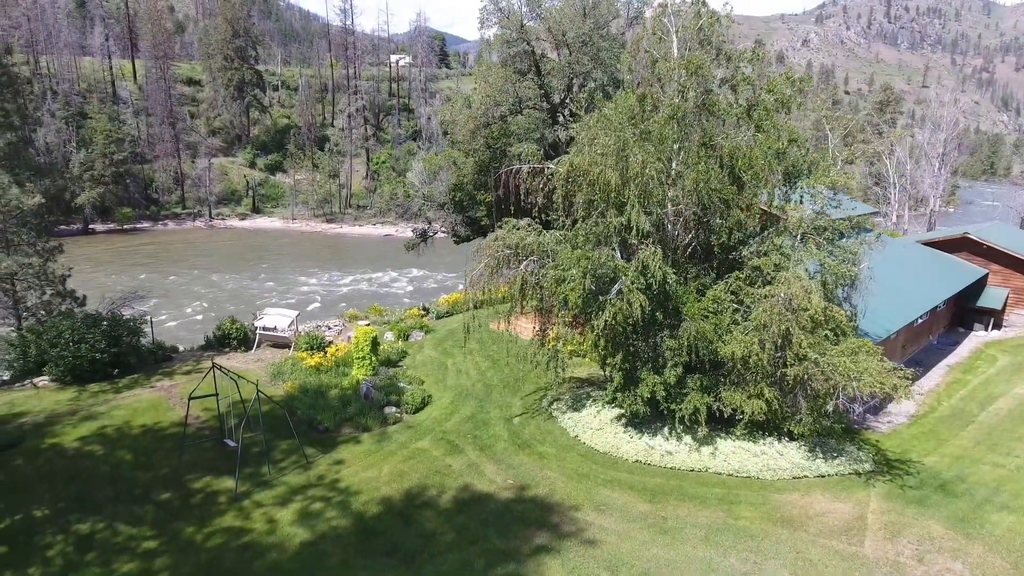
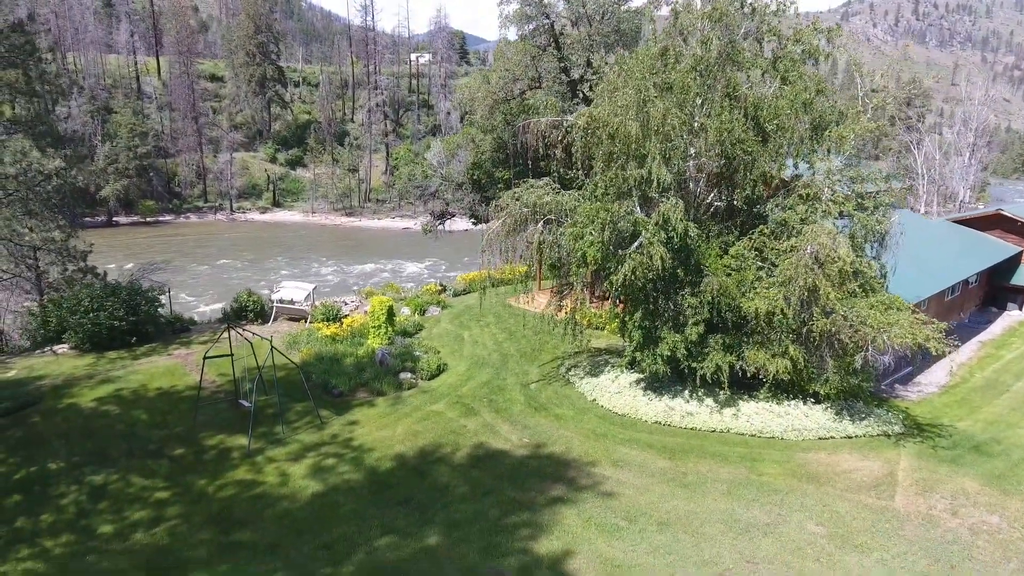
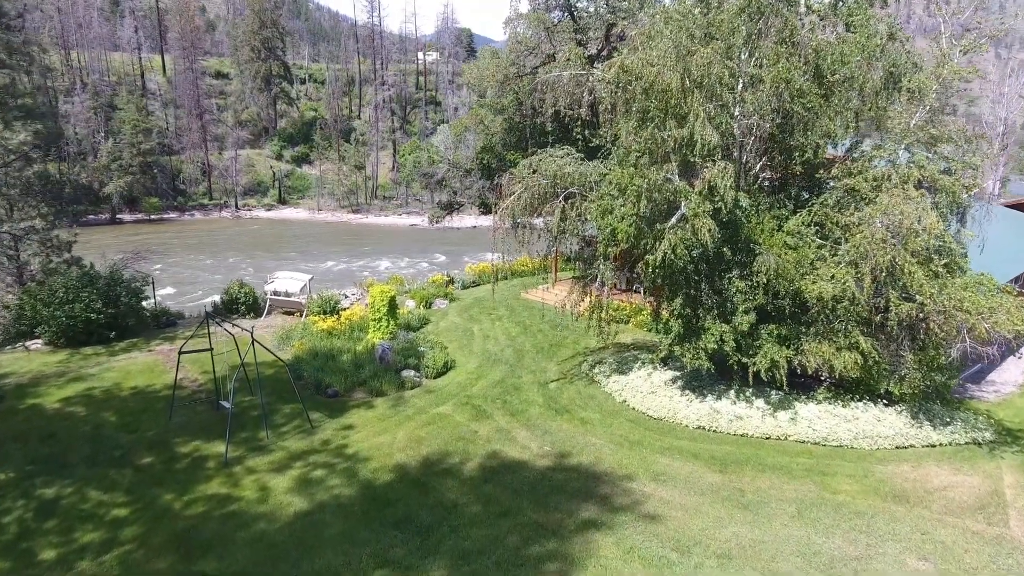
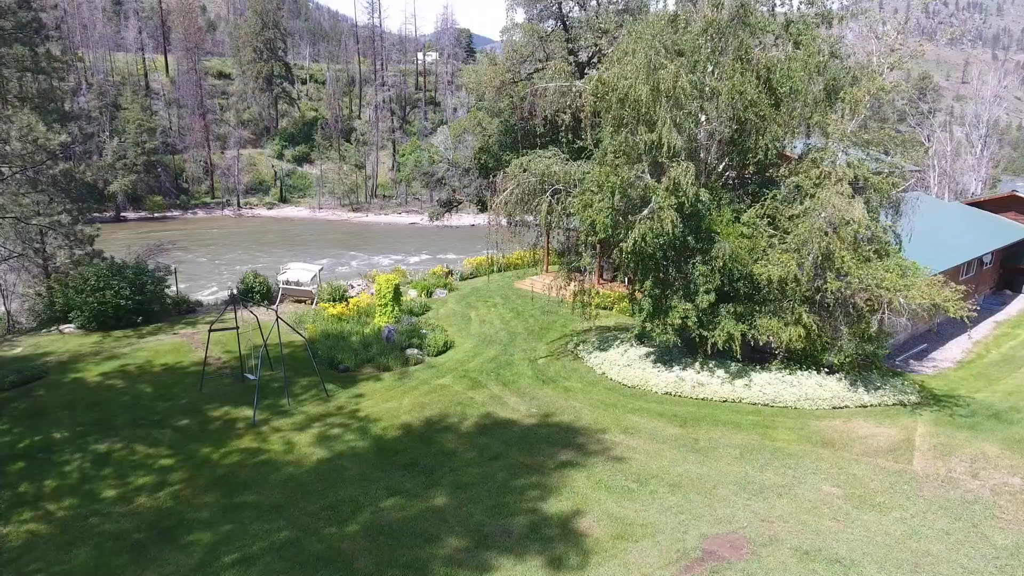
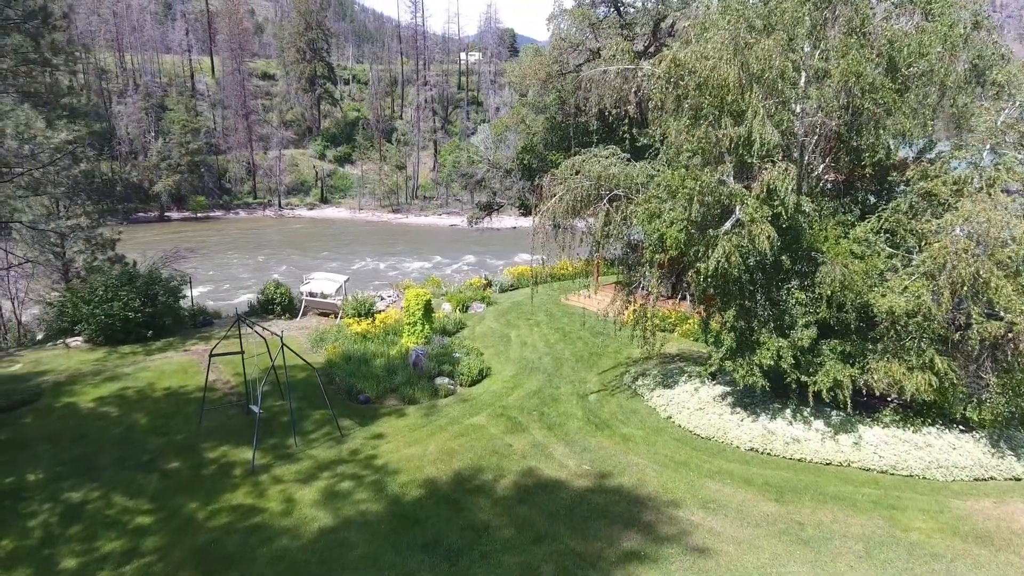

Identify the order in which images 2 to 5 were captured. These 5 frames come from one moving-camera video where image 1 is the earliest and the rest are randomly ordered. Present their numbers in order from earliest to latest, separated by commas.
2, 4, 3, 5
